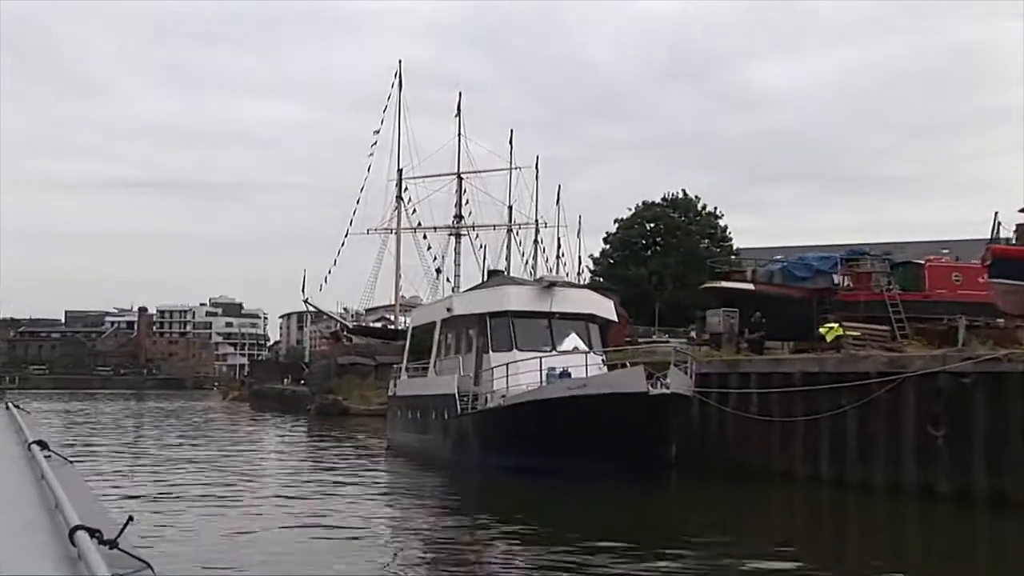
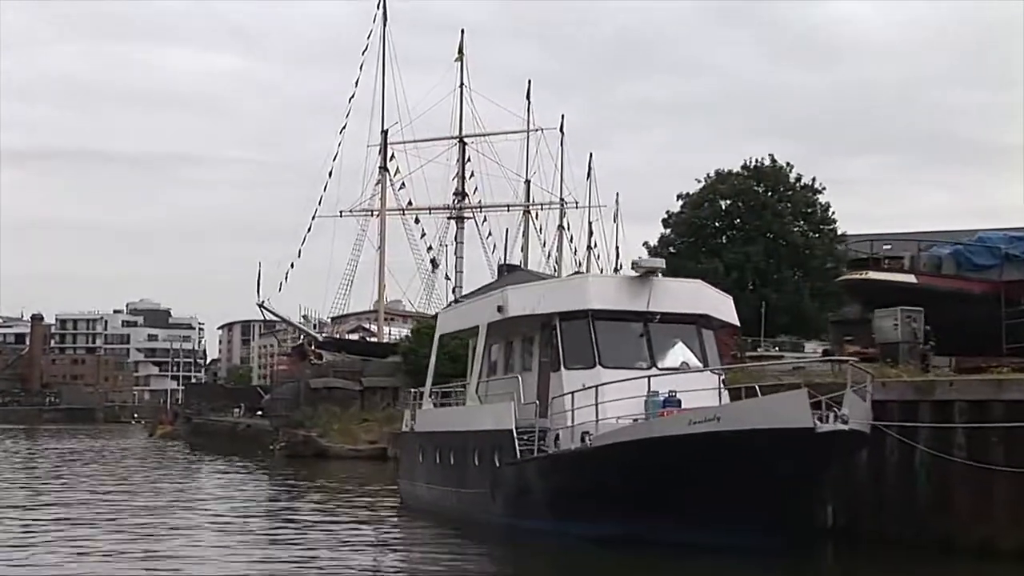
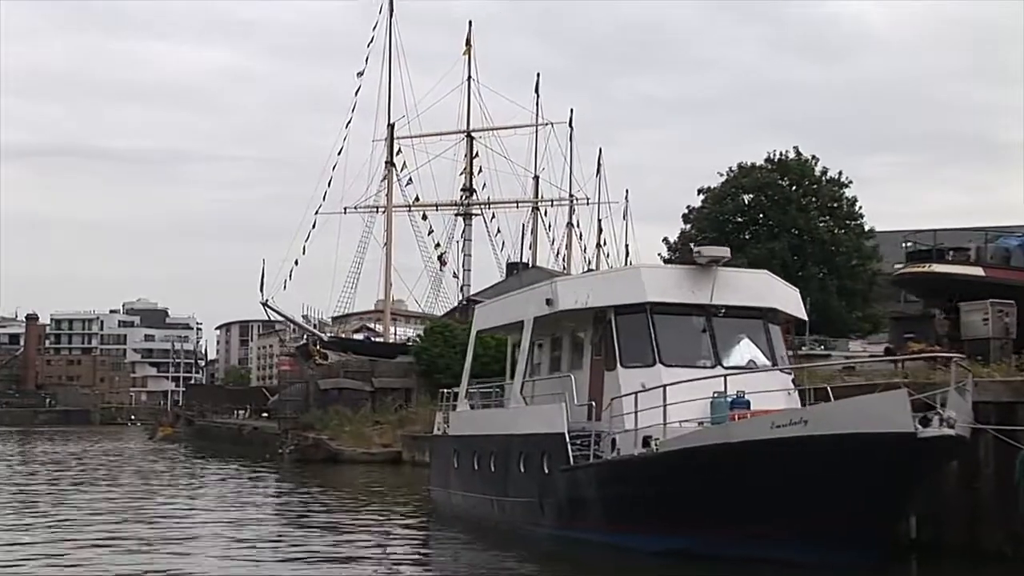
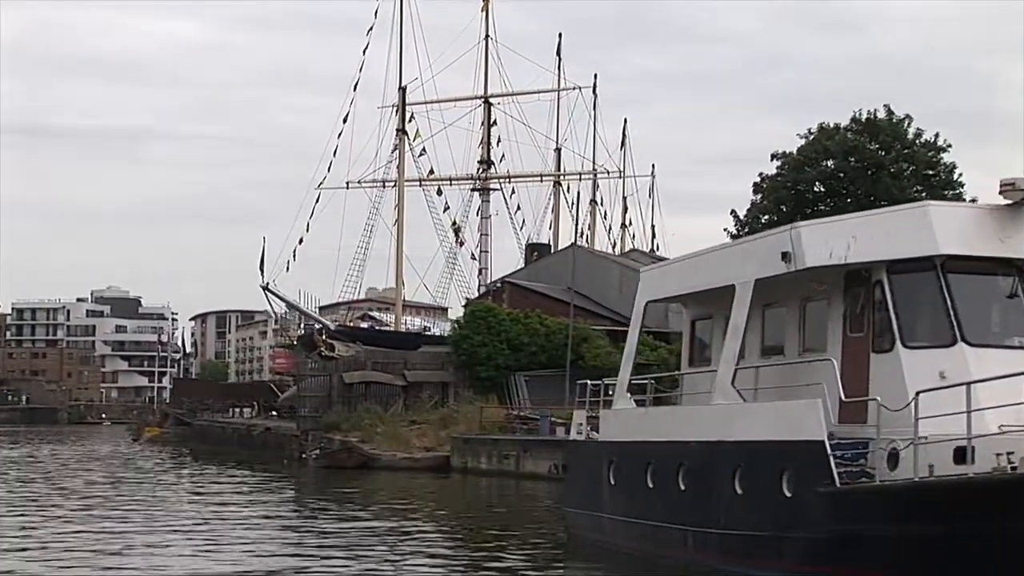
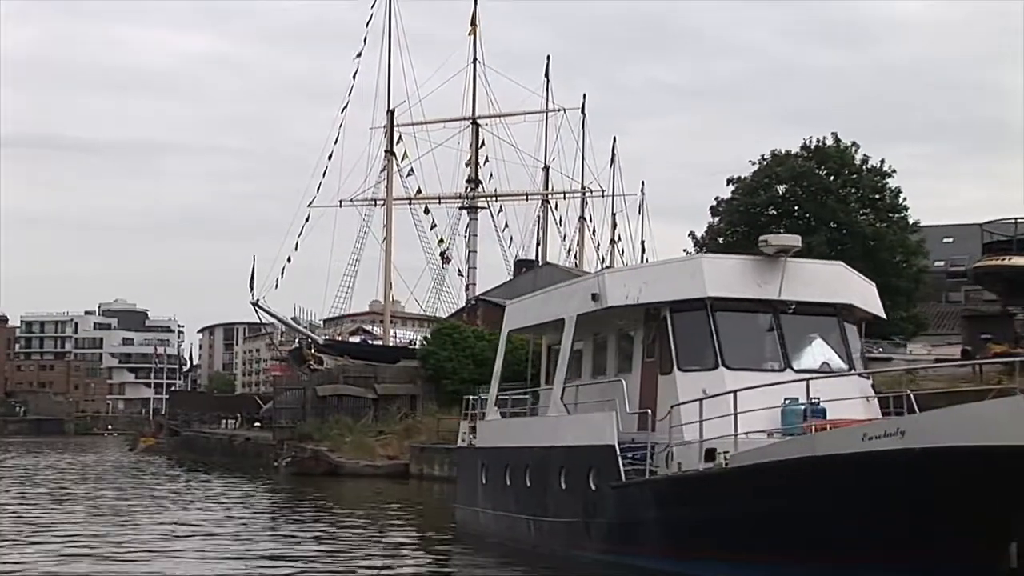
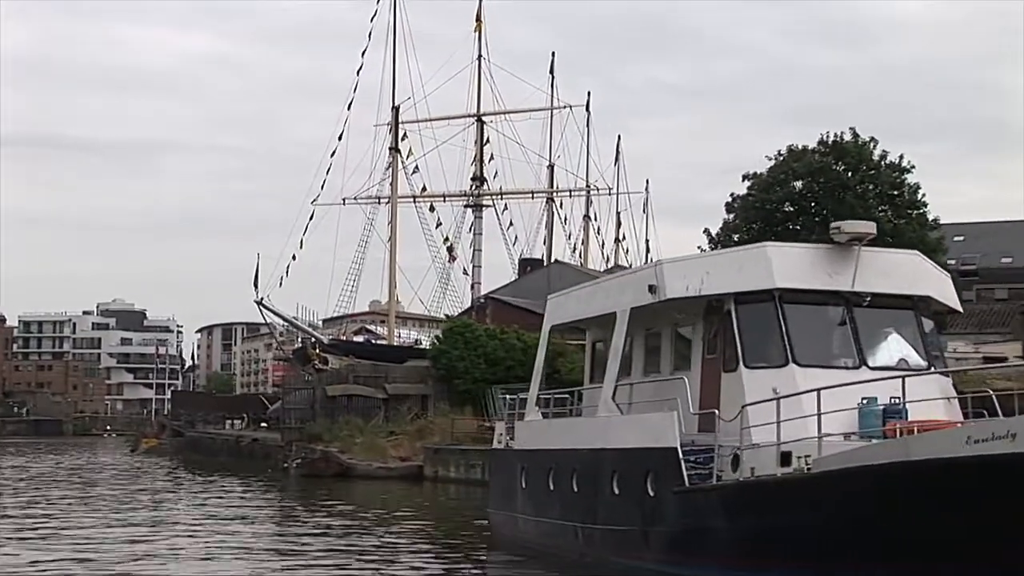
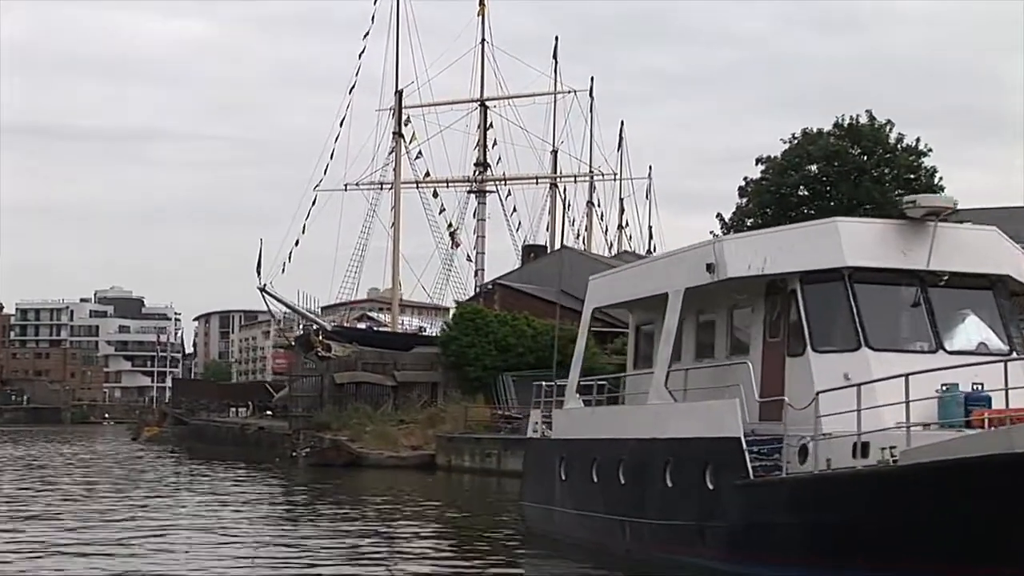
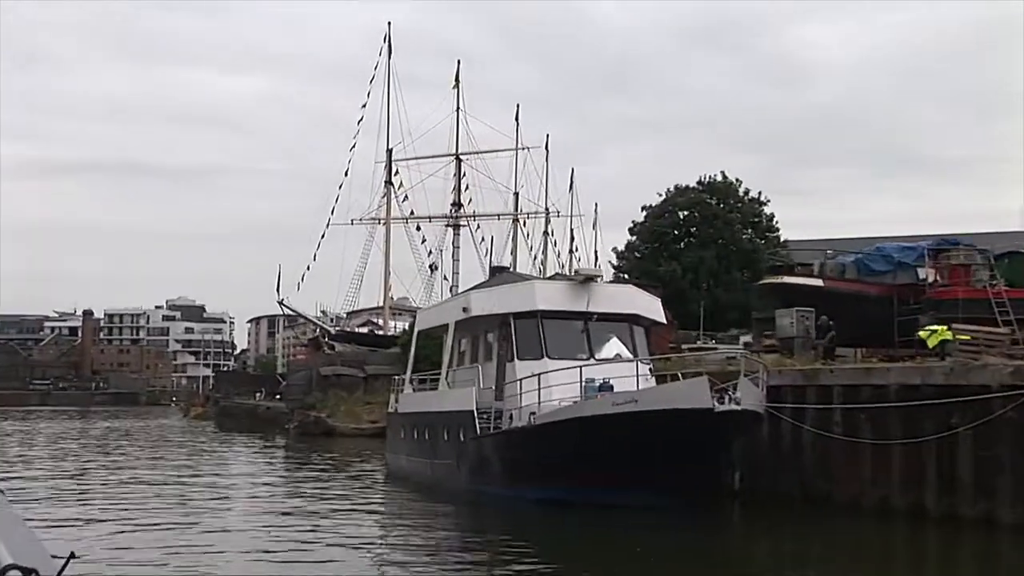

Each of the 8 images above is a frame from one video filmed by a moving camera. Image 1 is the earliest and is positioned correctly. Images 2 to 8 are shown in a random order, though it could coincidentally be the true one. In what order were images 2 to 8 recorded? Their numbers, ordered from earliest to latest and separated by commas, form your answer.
8, 2, 3, 5, 6, 7, 4
